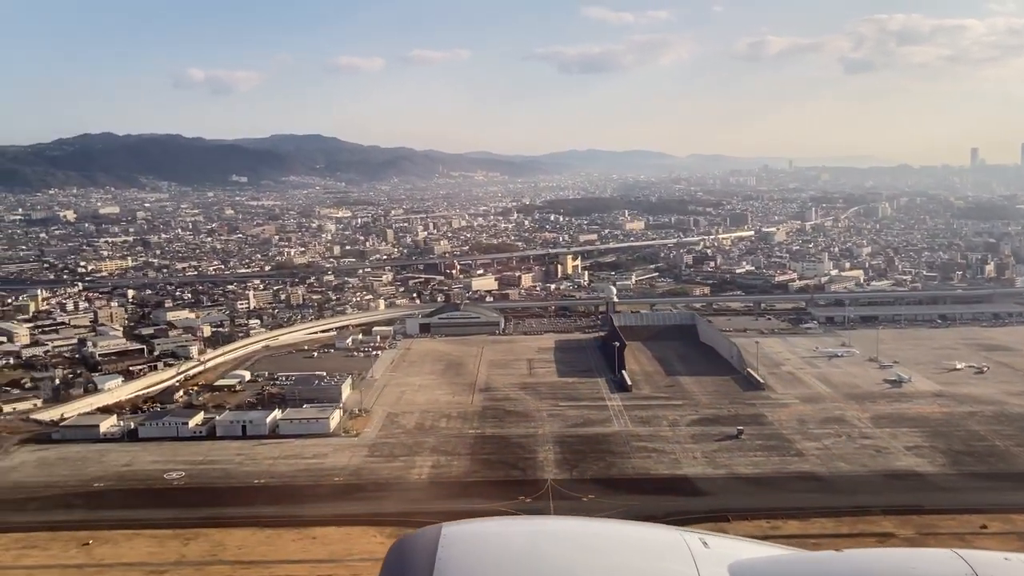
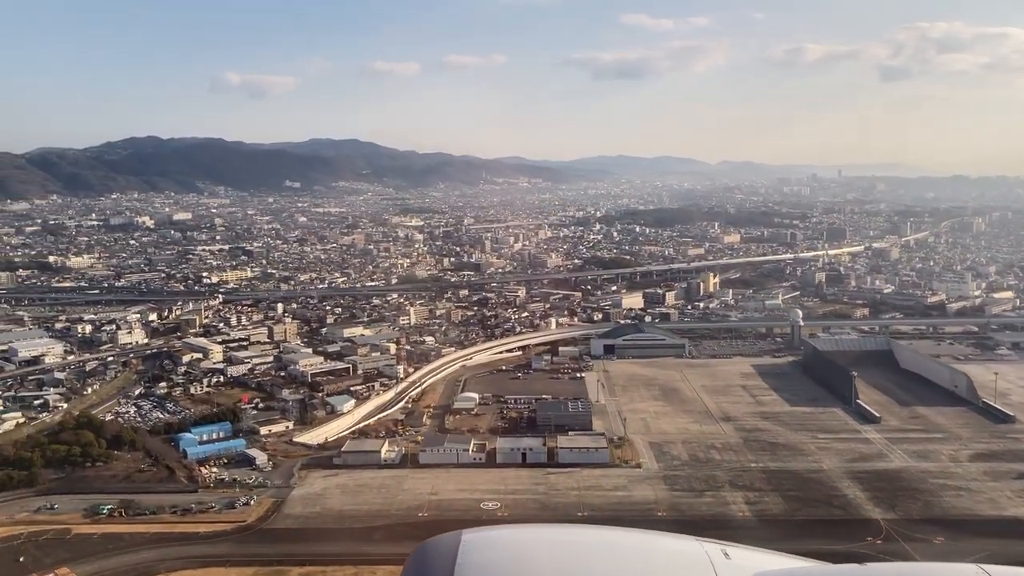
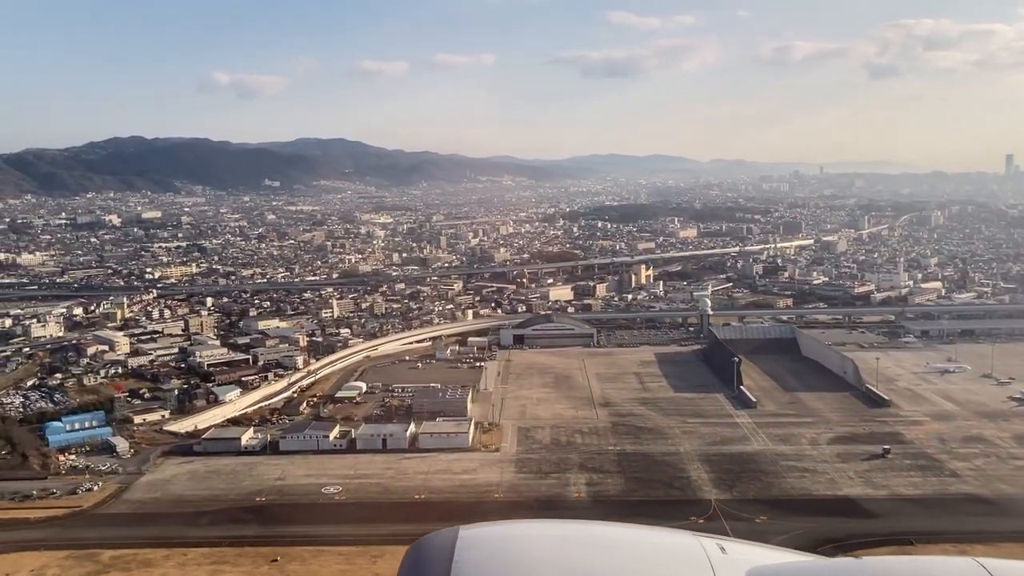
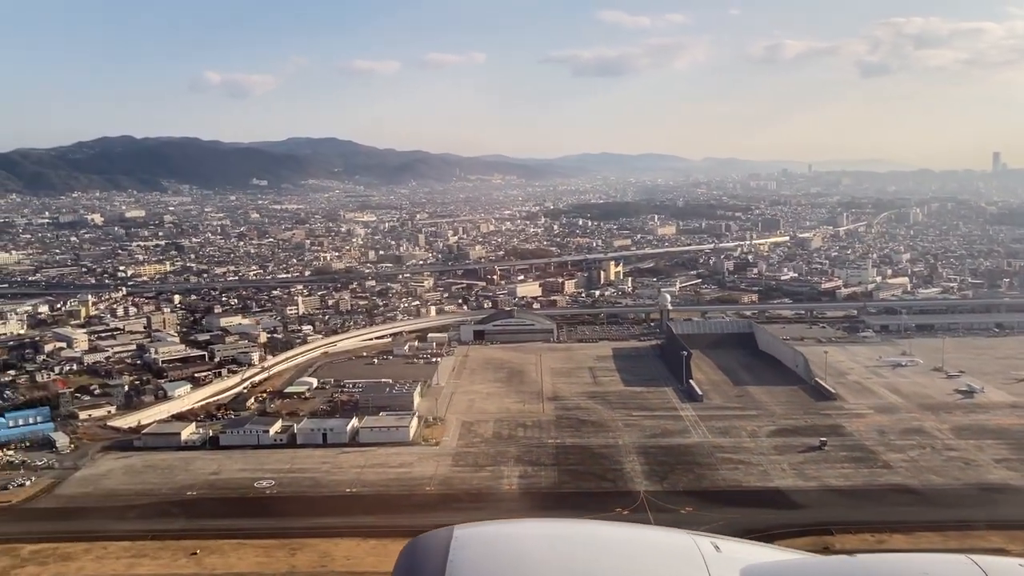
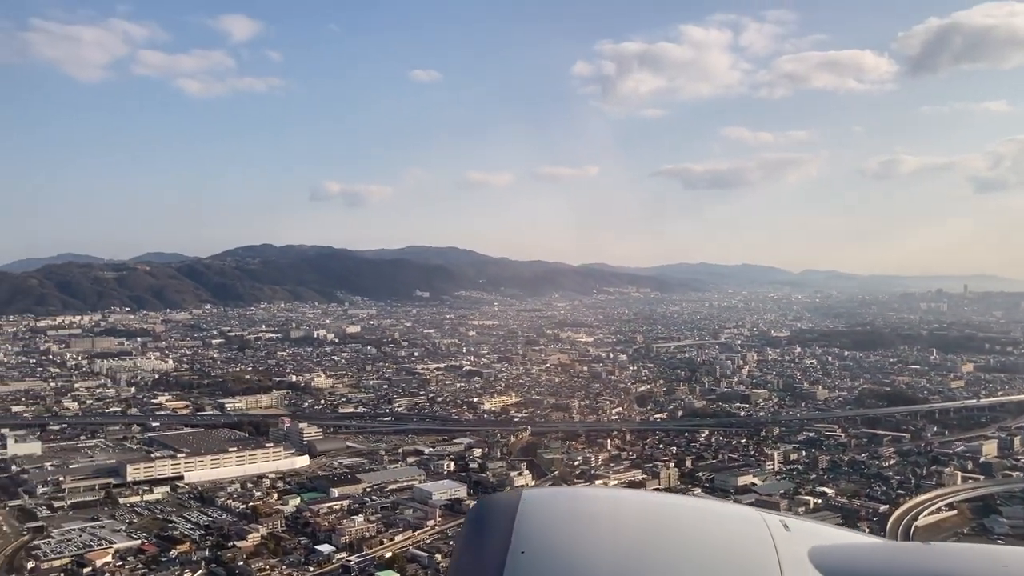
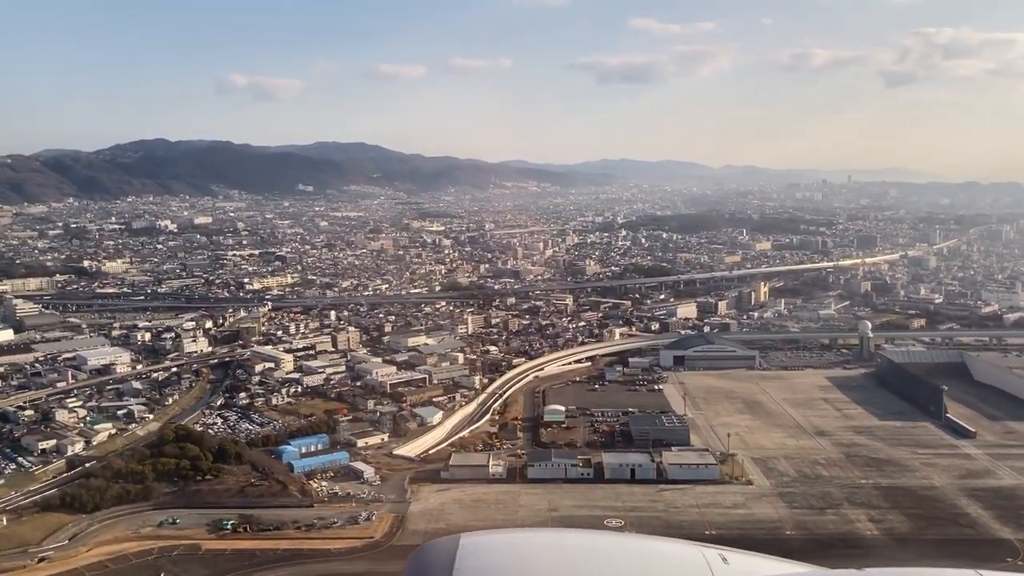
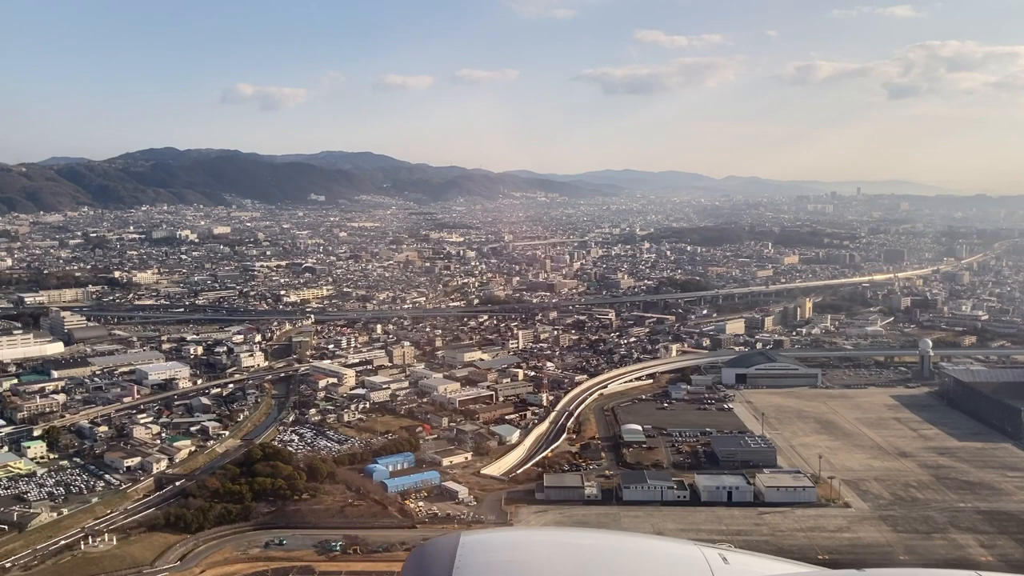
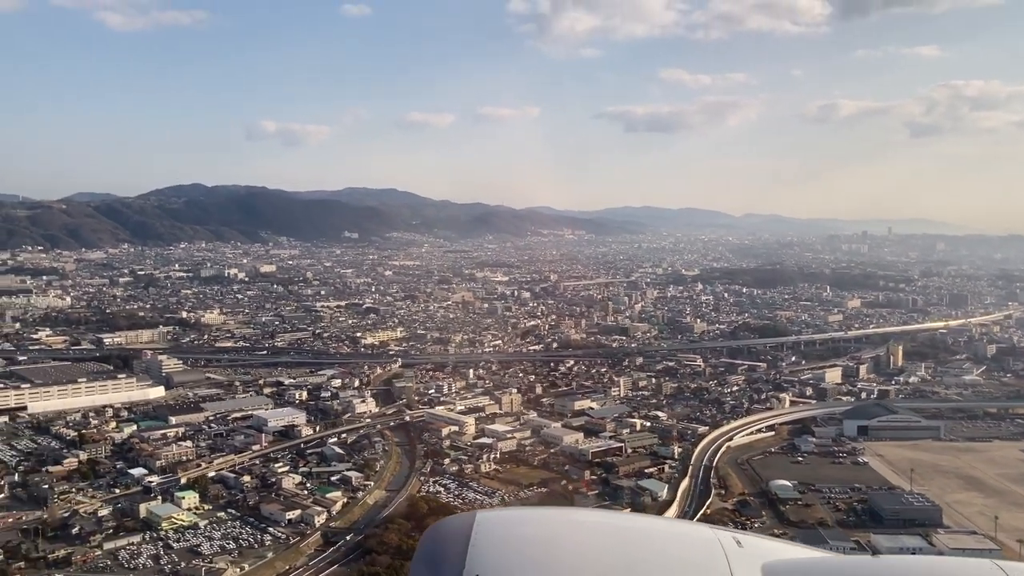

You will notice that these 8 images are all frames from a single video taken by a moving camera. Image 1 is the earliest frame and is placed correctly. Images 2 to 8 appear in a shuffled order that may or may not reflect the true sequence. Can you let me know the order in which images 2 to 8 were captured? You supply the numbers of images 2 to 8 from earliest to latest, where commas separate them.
4, 3, 2, 6, 7, 8, 5
